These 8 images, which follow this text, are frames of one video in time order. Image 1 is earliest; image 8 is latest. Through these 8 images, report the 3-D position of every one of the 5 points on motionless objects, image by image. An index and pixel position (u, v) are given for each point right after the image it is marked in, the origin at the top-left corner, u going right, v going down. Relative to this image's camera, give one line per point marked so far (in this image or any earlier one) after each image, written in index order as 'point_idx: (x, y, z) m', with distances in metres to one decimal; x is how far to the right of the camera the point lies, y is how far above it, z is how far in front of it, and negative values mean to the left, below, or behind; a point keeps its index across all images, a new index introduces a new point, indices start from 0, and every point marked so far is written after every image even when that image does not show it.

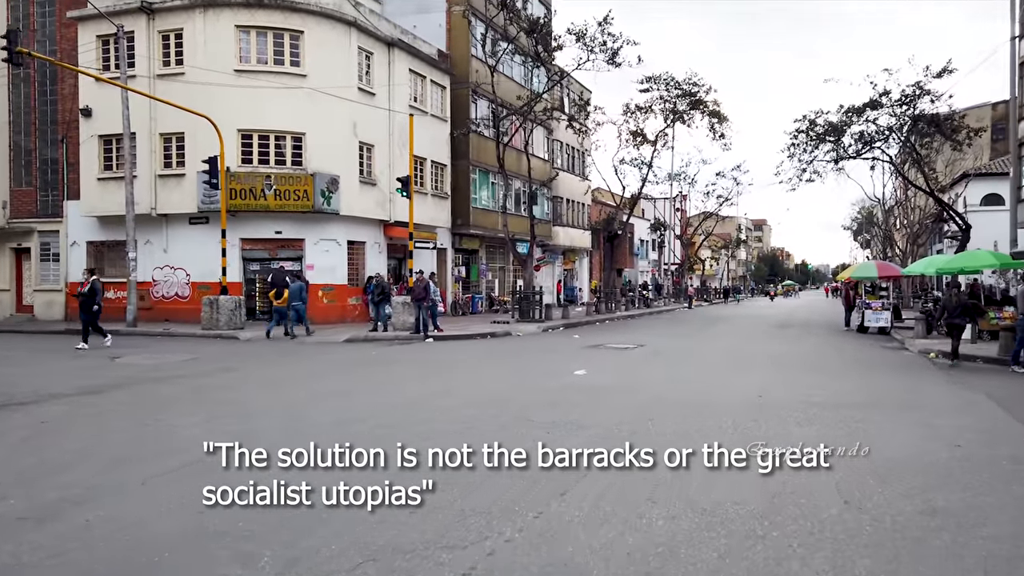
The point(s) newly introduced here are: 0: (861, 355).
0: (+9.6, -1.7, +19.9) m
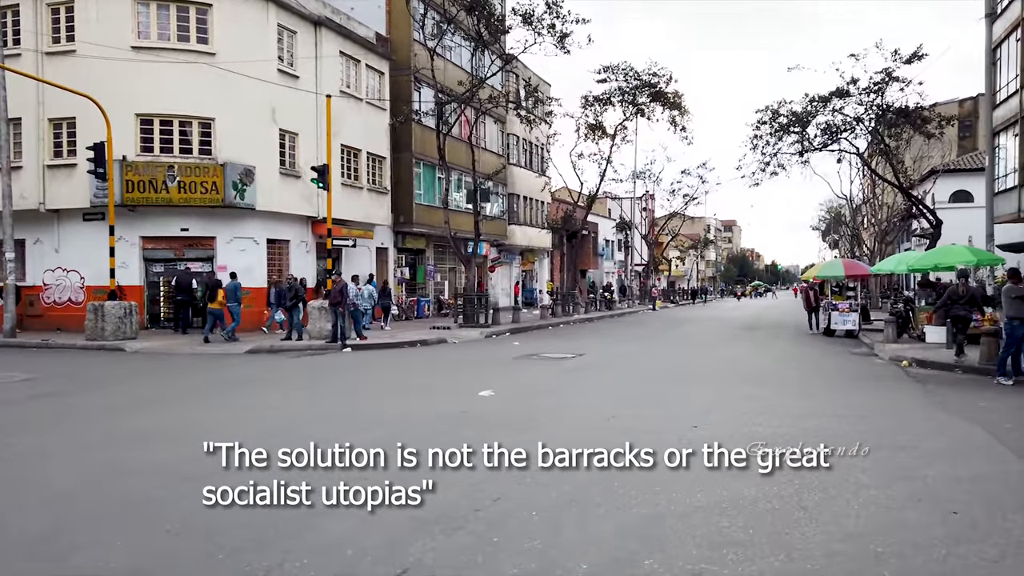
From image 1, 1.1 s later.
0: (+7.8, -1.7, +17.9) m
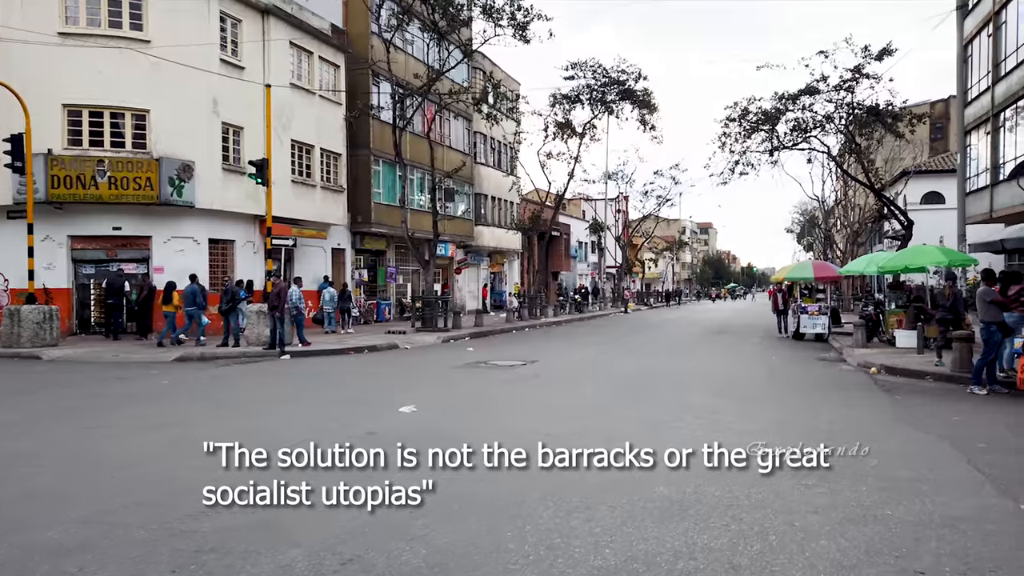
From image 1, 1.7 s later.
0: (+6.6, -1.7, +17.0) m
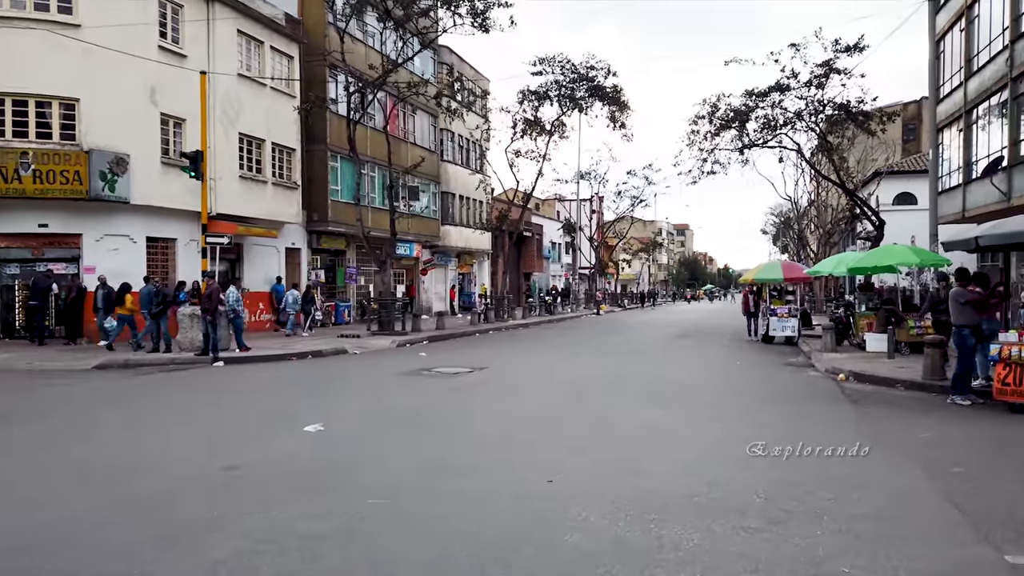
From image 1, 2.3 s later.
0: (+5.5, -1.7, +16.1) m
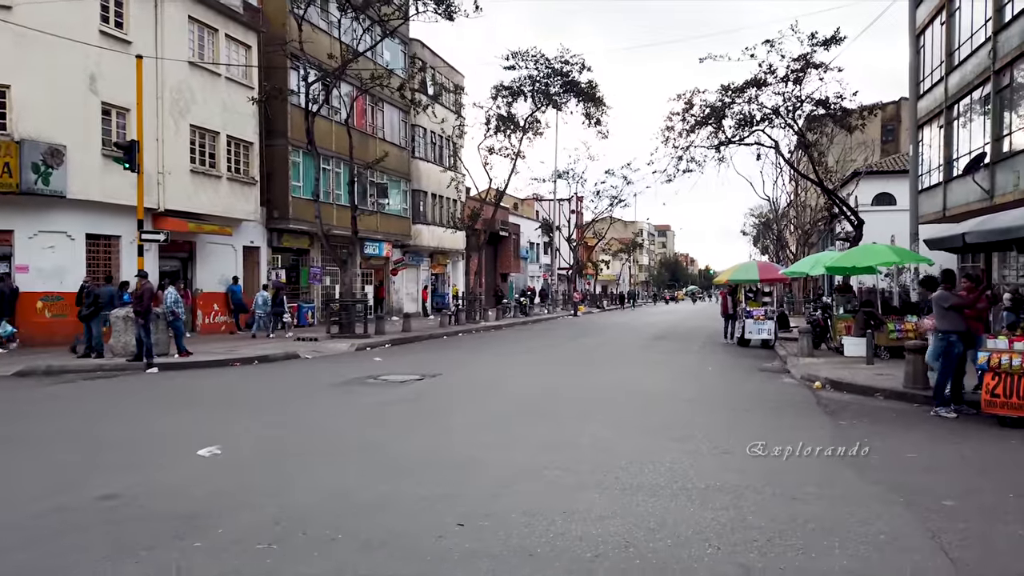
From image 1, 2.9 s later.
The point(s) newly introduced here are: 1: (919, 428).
0: (+4.7, -1.8, +15.2) m
1: (+4.9, -1.7, +8.8) m
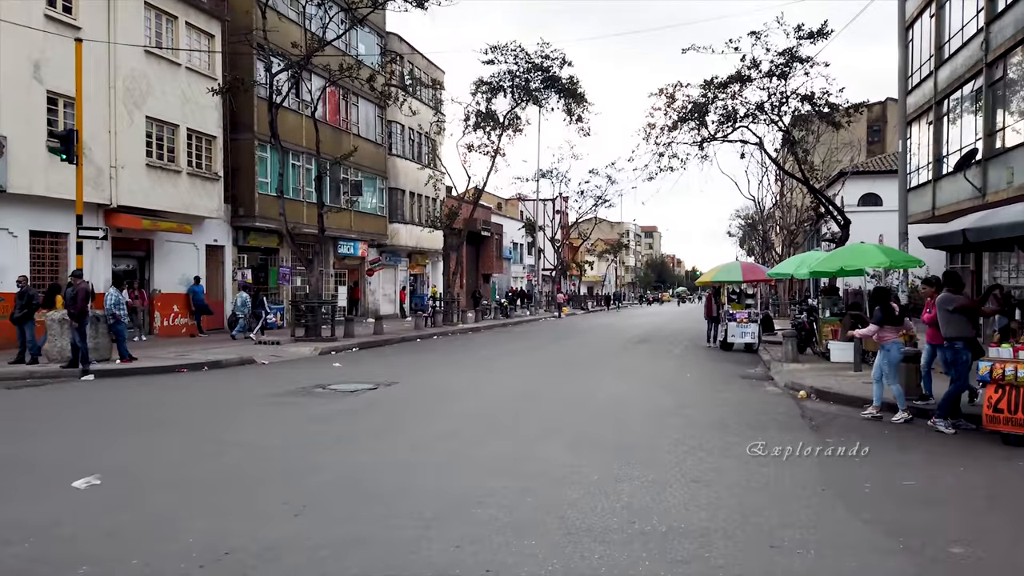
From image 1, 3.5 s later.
0: (+4.0, -1.8, +14.2) m
1: (+4.4, -1.7, +7.9) m
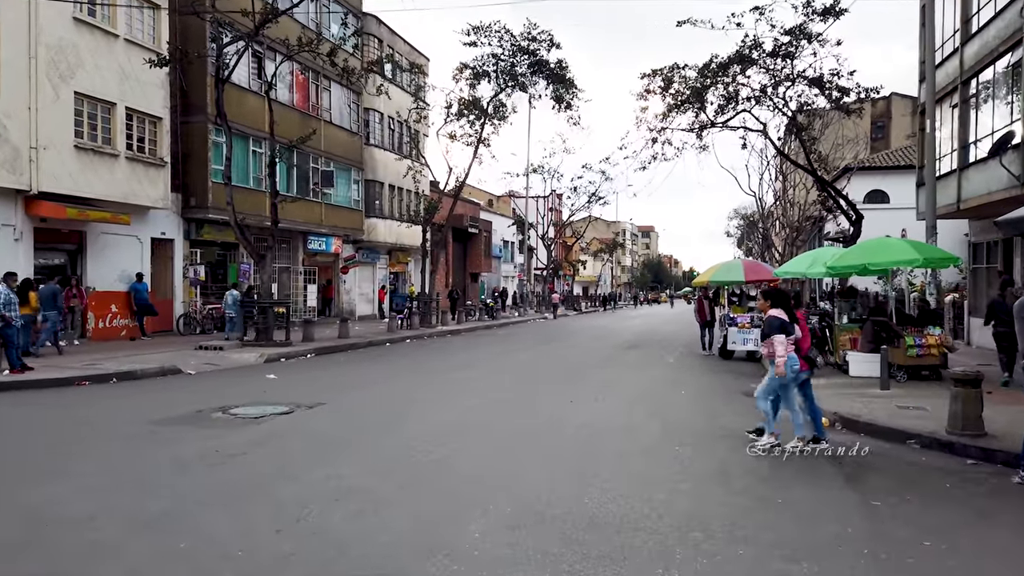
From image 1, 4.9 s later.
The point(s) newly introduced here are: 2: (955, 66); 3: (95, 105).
0: (+3.3, -1.8, +11.9) m
1: (+3.7, -1.7, +5.6) m
2: (+11.8, +5.9, +19.5) m
3: (-11.2, +4.9, +19.7) m
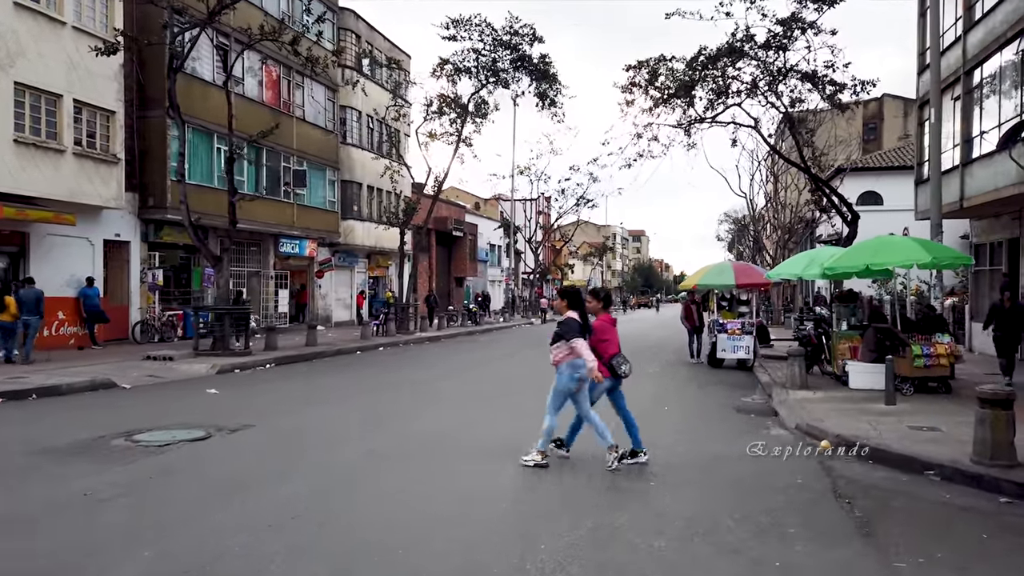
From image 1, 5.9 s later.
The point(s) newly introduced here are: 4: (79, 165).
0: (+2.8, -1.9, +10.7) m
1: (+3.3, -1.8, +4.3) m
2: (+11.1, +5.8, +18.4) m
3: (-11.9, +4.8, +18.3) m
4: (-11.5, +3.3, +19.5) m
